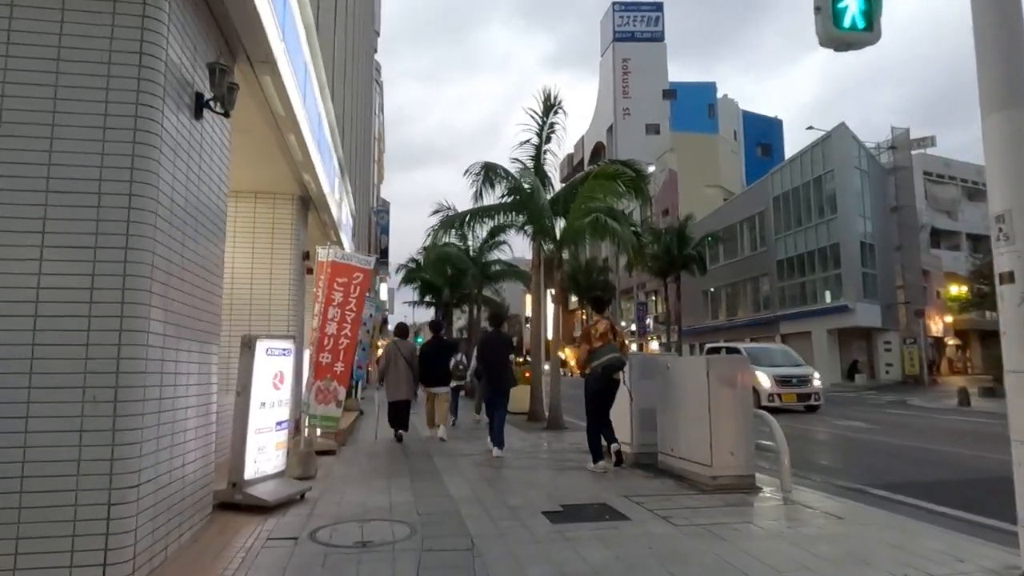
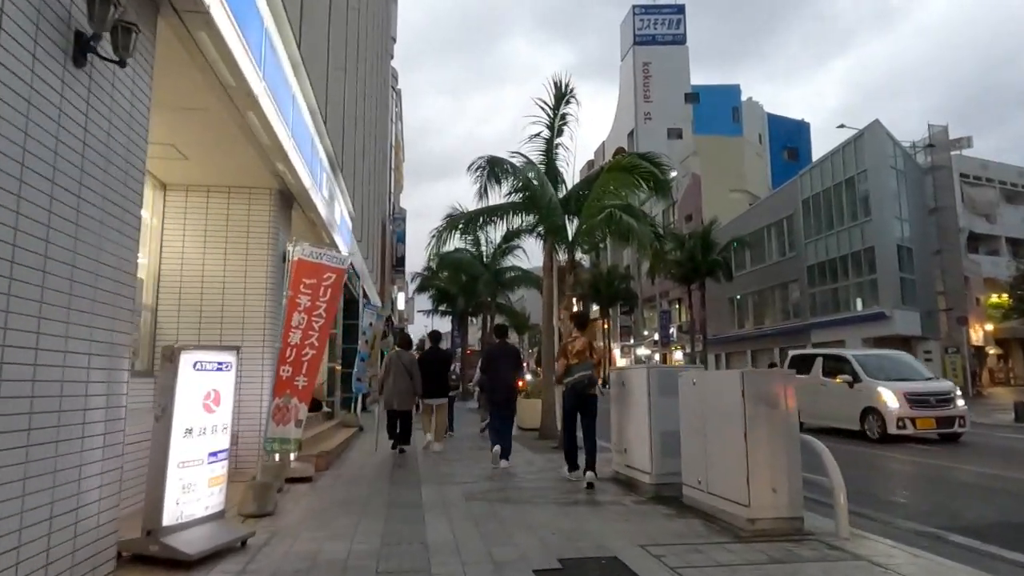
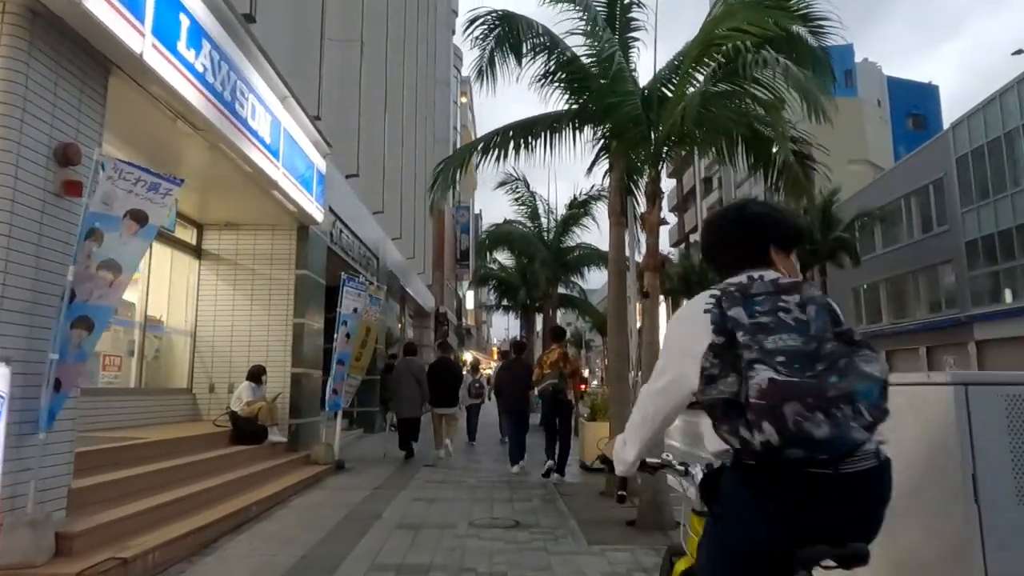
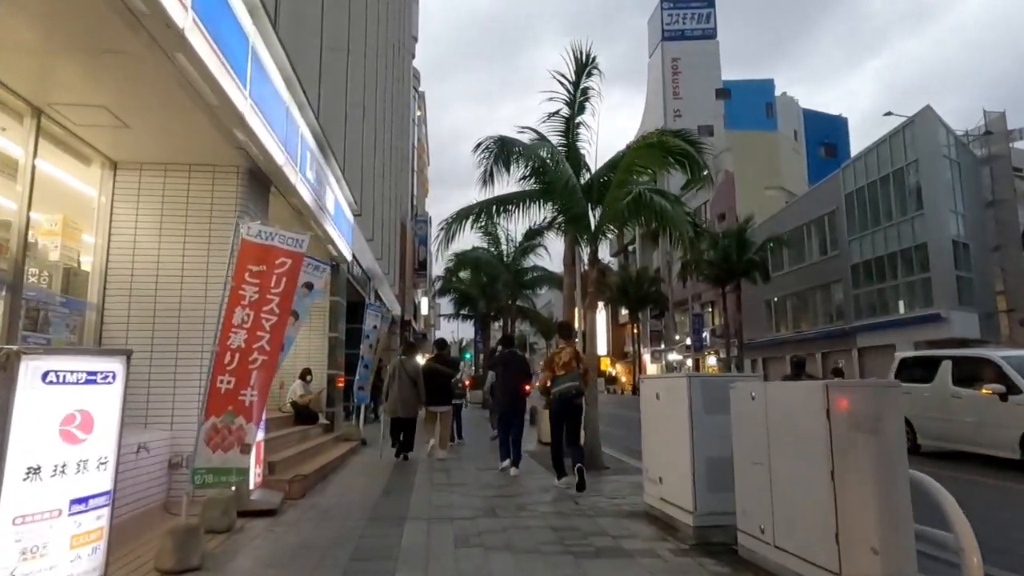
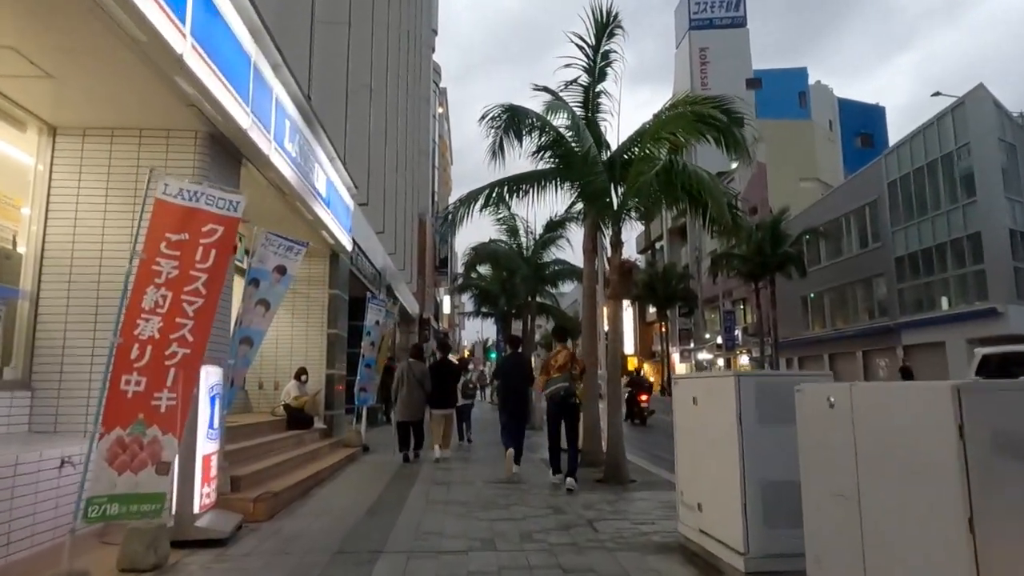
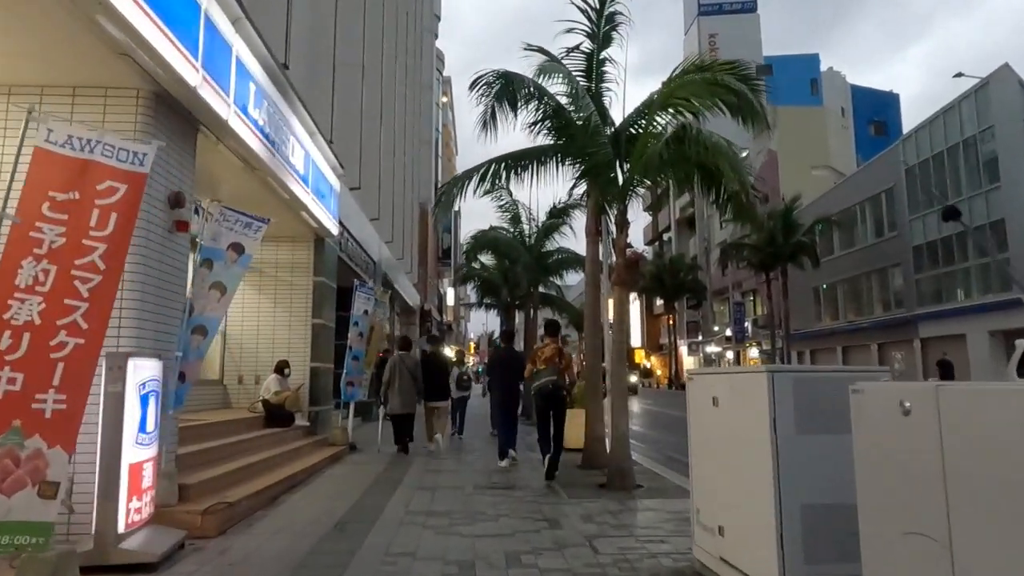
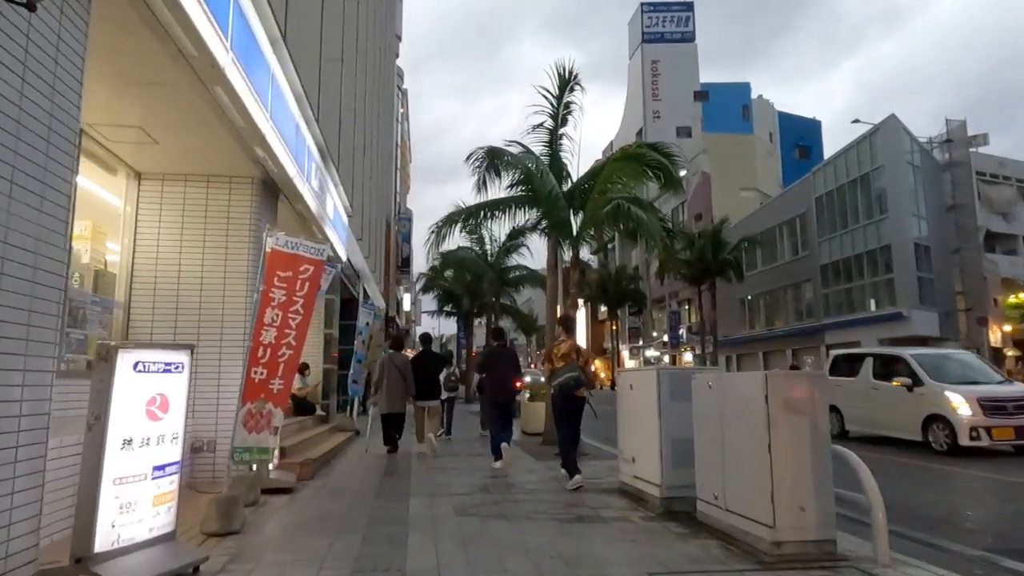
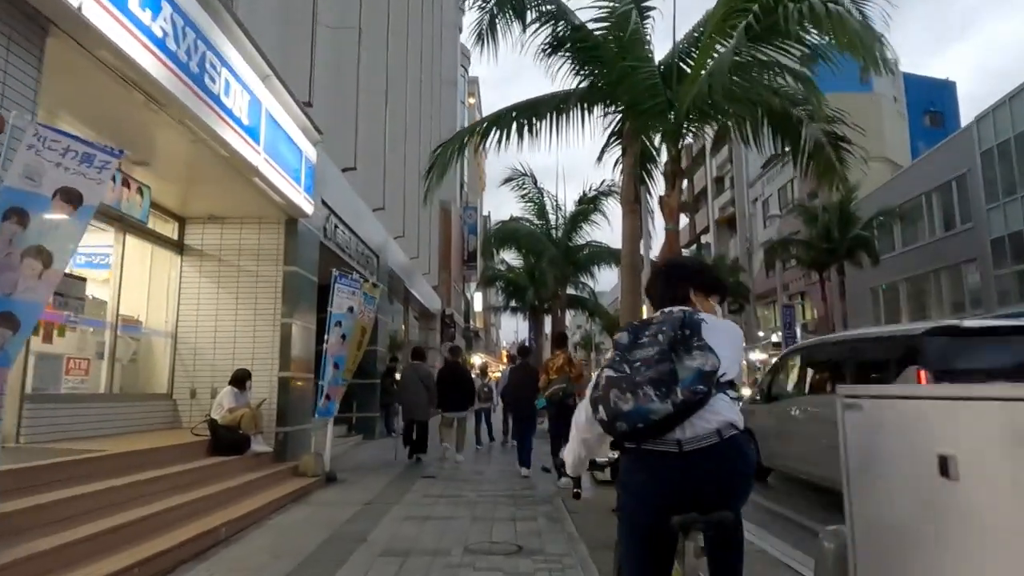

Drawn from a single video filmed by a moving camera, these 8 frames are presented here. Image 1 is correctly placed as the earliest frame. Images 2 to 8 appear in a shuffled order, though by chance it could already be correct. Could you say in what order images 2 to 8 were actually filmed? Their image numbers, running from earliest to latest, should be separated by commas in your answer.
2, 7, 4, 5, 6, 3, 8
